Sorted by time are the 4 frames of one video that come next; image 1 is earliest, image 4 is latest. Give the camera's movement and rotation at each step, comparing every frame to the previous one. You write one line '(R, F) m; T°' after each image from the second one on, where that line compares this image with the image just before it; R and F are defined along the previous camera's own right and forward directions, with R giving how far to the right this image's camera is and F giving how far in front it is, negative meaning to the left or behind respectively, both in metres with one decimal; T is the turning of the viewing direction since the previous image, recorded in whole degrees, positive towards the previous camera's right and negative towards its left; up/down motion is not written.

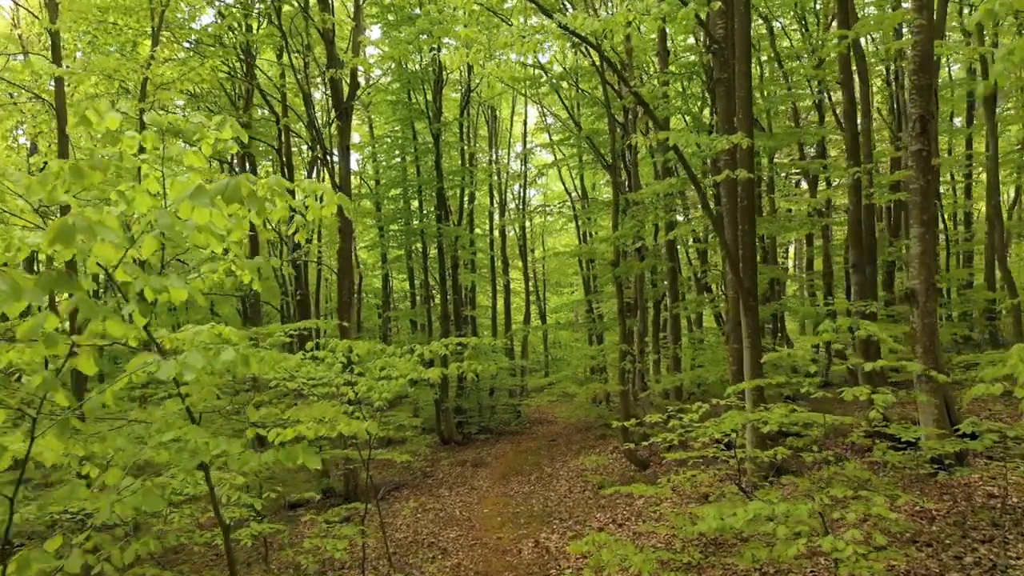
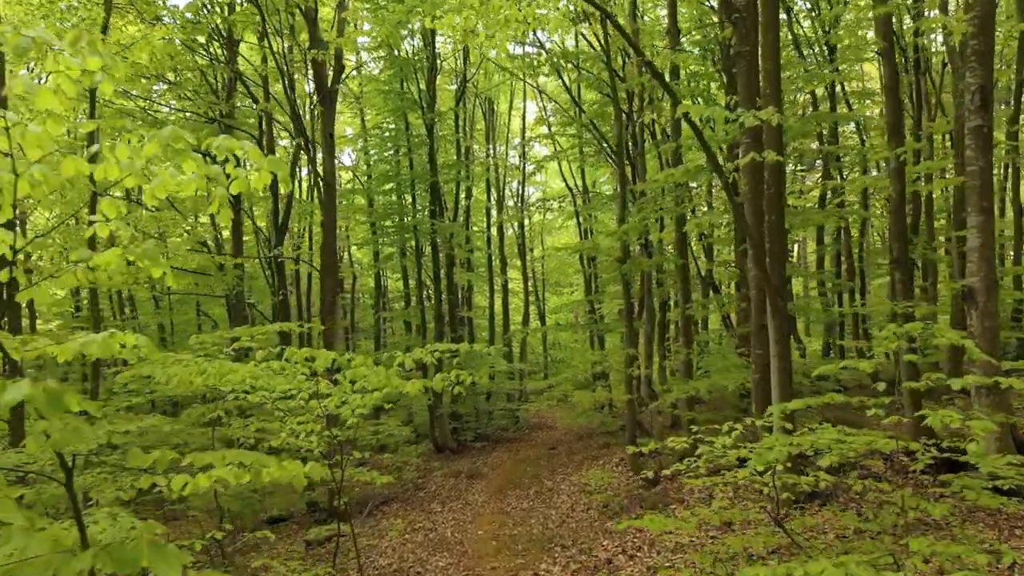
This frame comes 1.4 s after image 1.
(0.0, +0.9) m; 0°
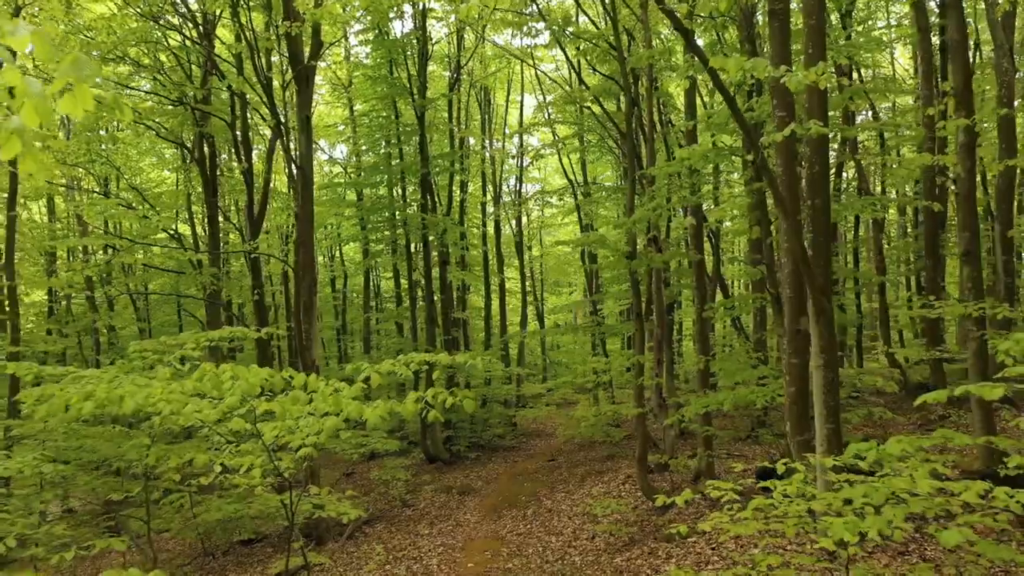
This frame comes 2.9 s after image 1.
(+0.1, +1.1) m; 0°
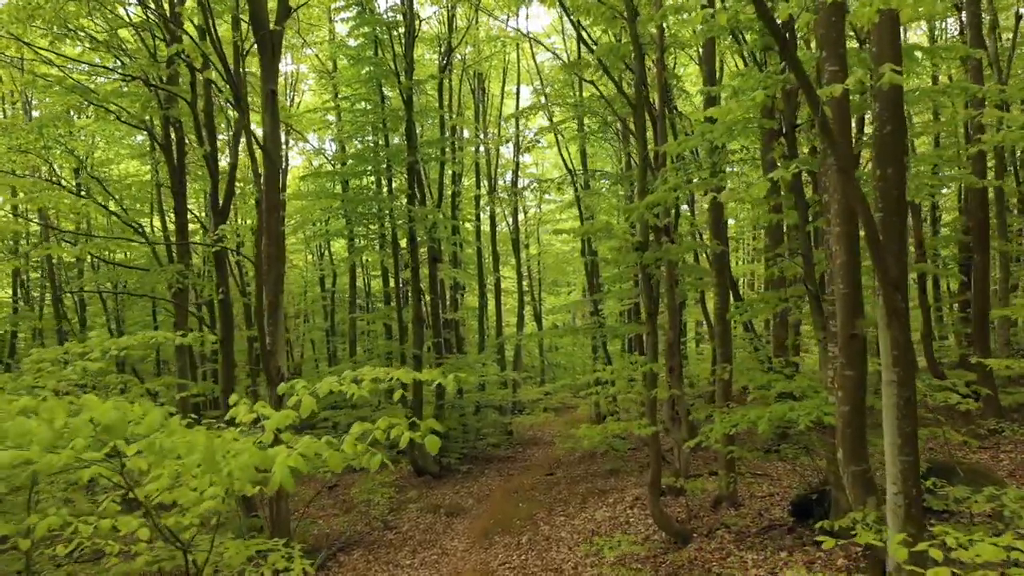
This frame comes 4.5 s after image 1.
(+0.1, +1.2) m; 0°
